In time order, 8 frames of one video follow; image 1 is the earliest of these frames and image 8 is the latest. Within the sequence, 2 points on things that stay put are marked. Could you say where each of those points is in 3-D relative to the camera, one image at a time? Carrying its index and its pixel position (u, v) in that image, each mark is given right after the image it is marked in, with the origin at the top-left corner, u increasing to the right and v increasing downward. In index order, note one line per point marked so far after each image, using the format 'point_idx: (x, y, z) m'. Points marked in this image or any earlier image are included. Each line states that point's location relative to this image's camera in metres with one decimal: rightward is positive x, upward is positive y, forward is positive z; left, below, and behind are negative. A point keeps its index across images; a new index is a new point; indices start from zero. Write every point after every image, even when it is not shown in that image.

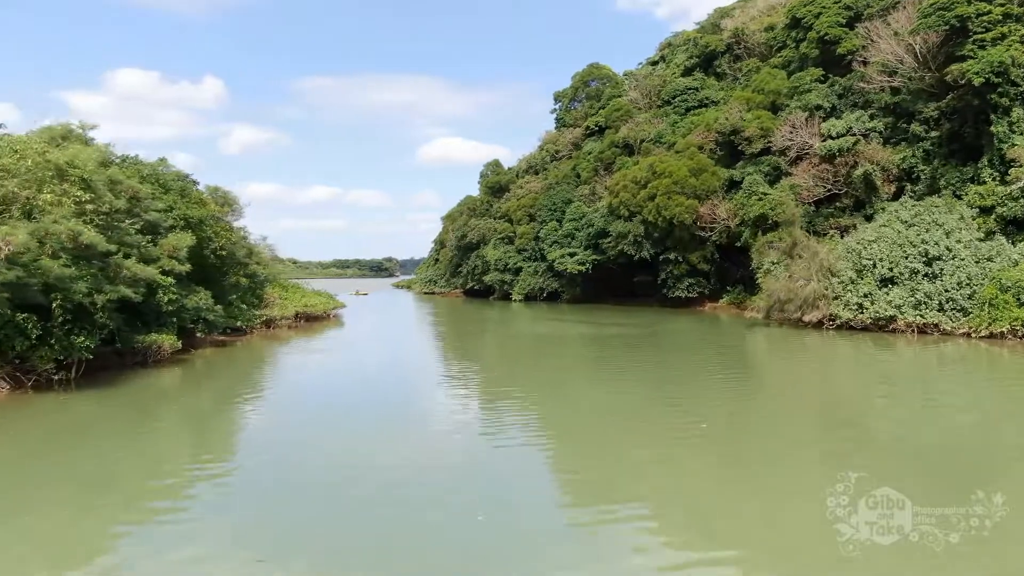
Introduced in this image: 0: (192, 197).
0: (-6.6, +1.9, +16.0) m
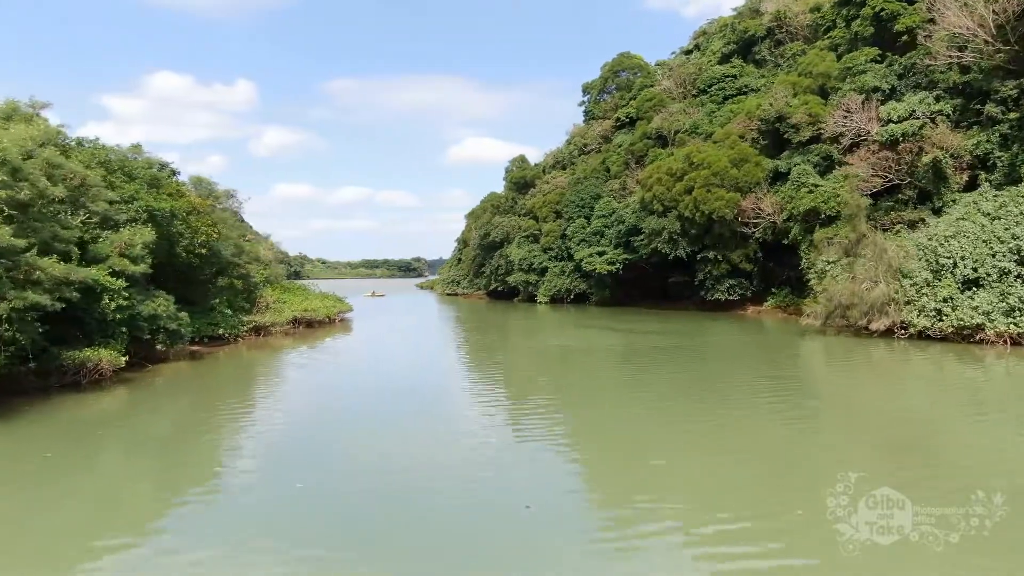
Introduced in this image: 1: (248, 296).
0: (-6.3, +1.8, +14.0) m
1: (-6.2, -0.2, +18.0) m
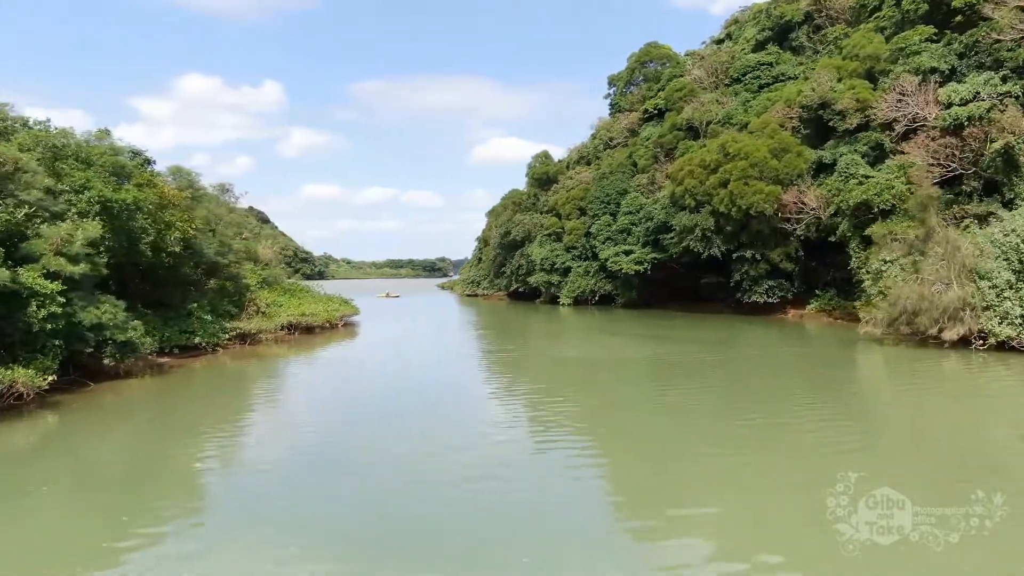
0: (-6.0, +1.8, +12.4) m
1: (-5.9, -0.2, +16.4) m
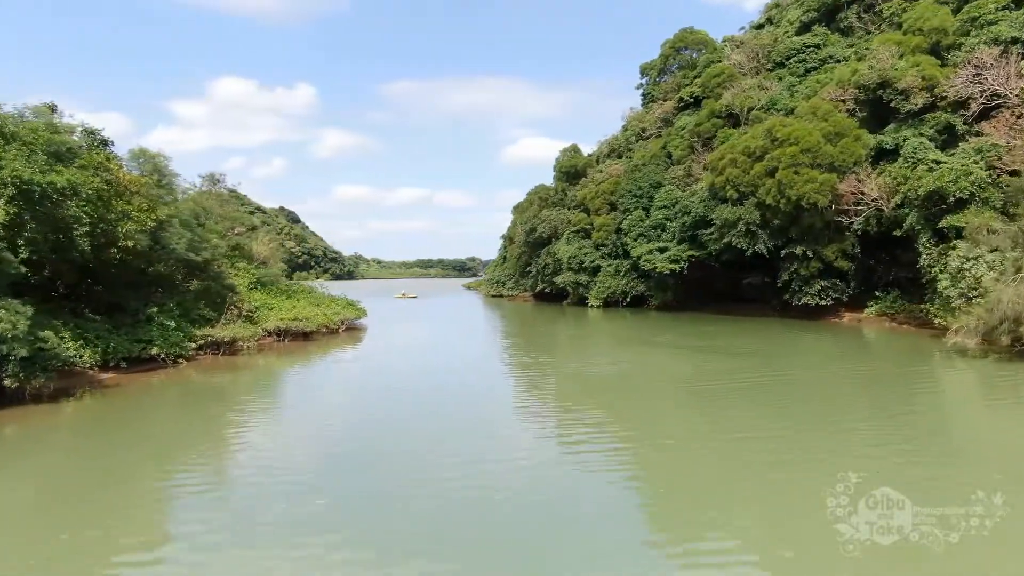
0: (-5.9, +1.7, +10.4) m
1: (-5.5, -0.2, +14.4) m
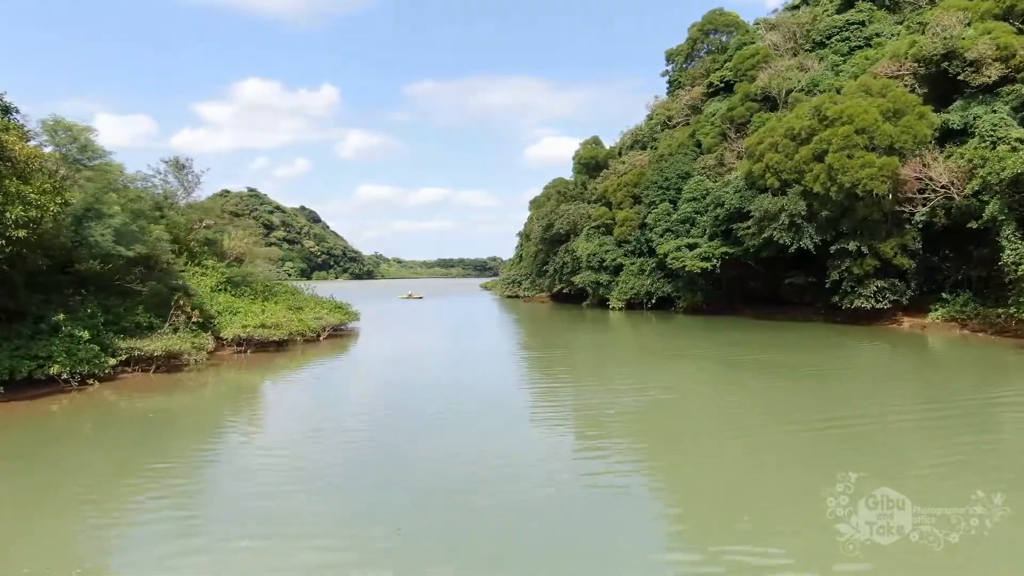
0: (-5.9, +1.7, +8.1) m
1: (-5.5, -0.3, +12.1) m
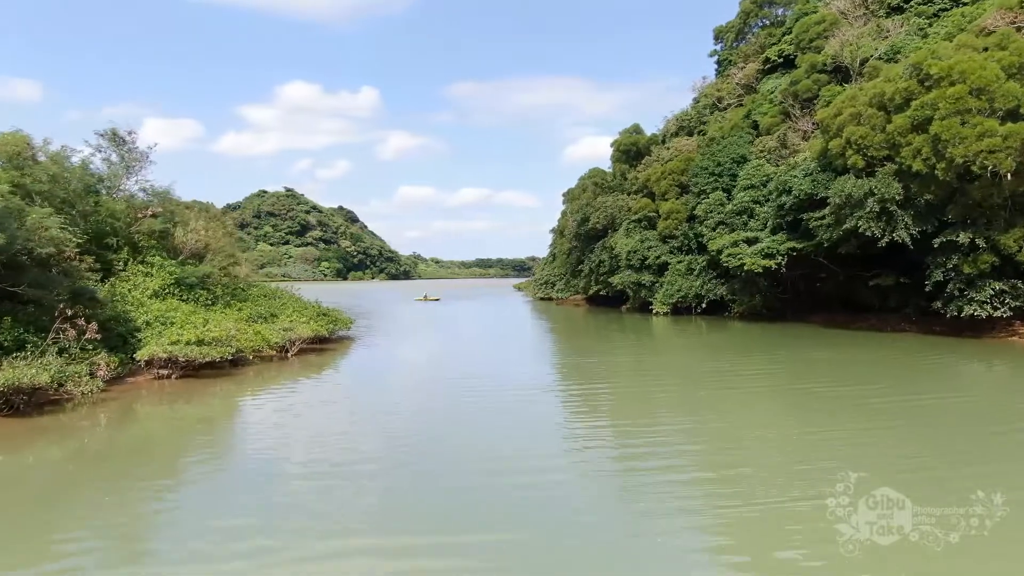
0: (-6.0, +1.7, +5.1) m
1: (-5.4, -0.3, +9.0) m
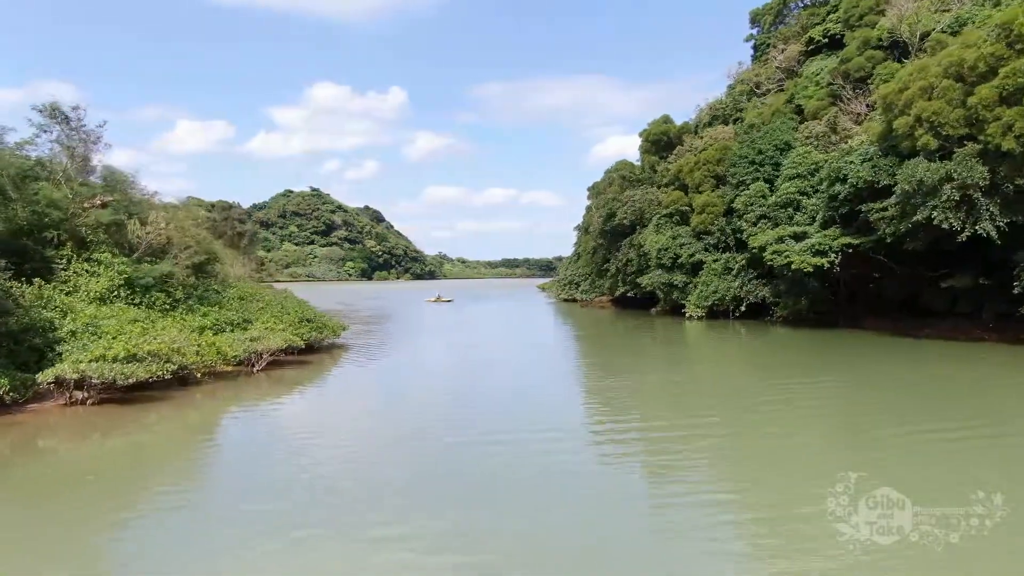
0: (-6.1, +1.6, +3.2) m
1: (-5.4, -0.3, +7.1) m
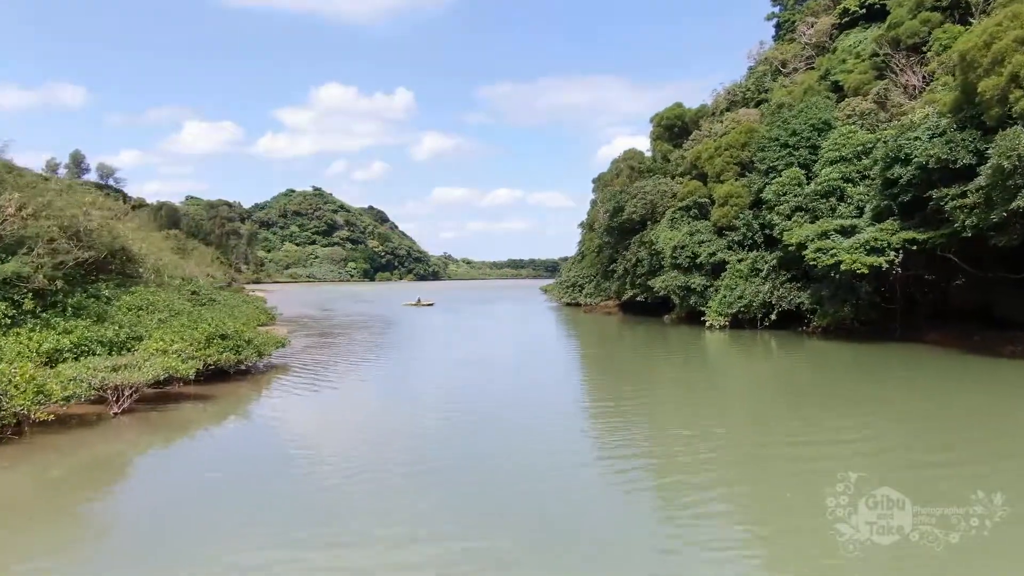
0: (-6.5, +1.6, +0.2) m
1: (-5.7, -0.4, +4.1) m
